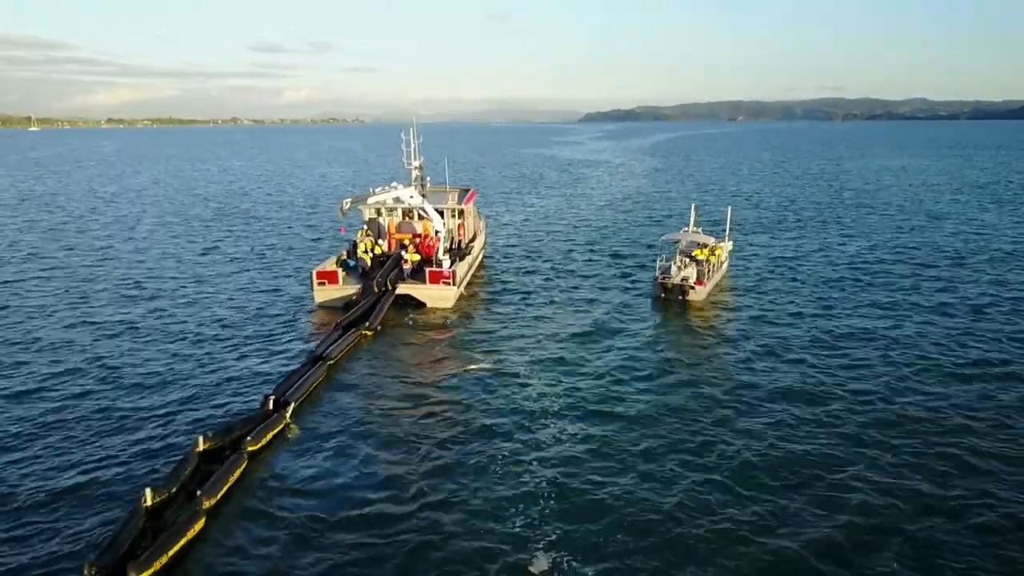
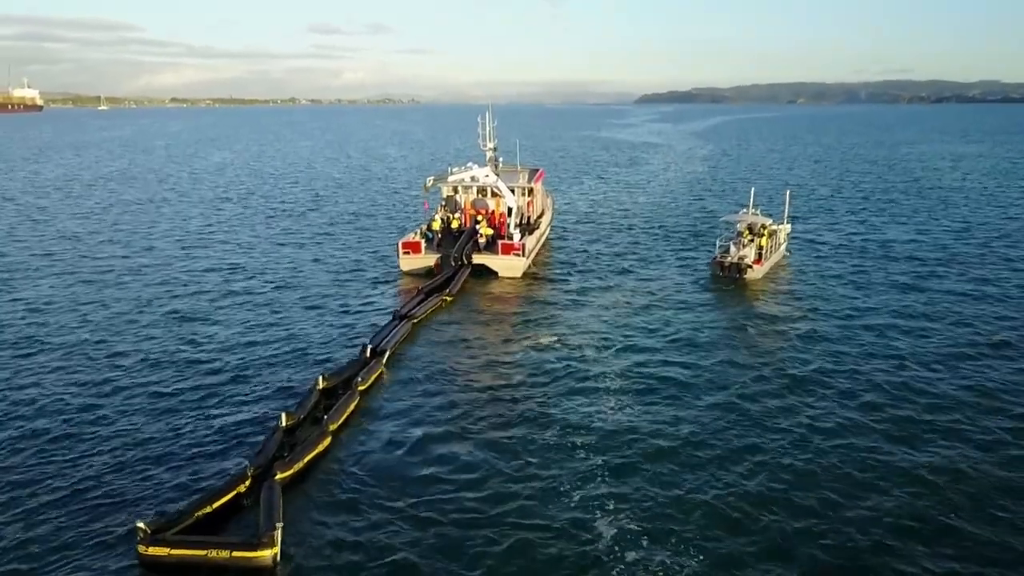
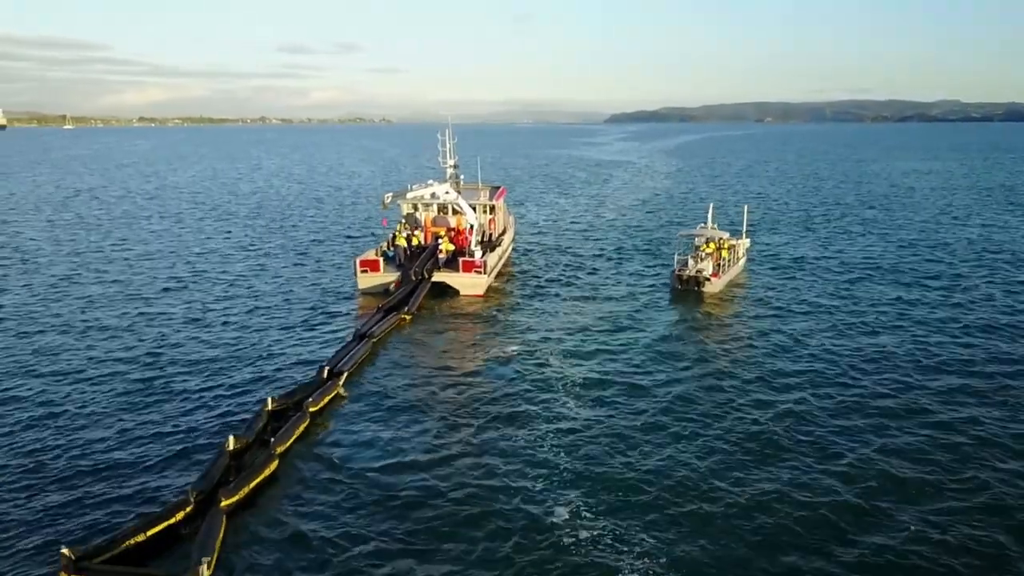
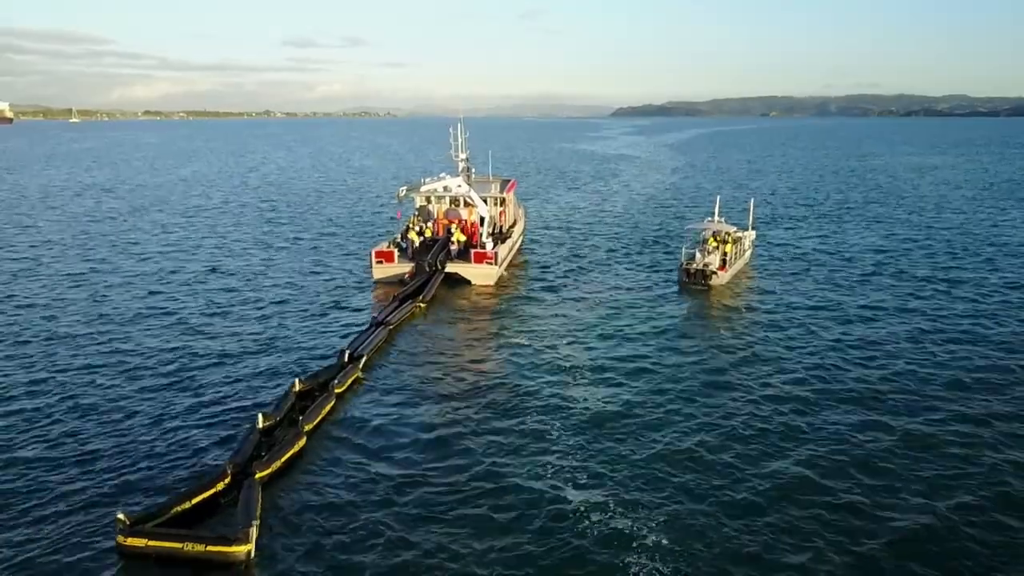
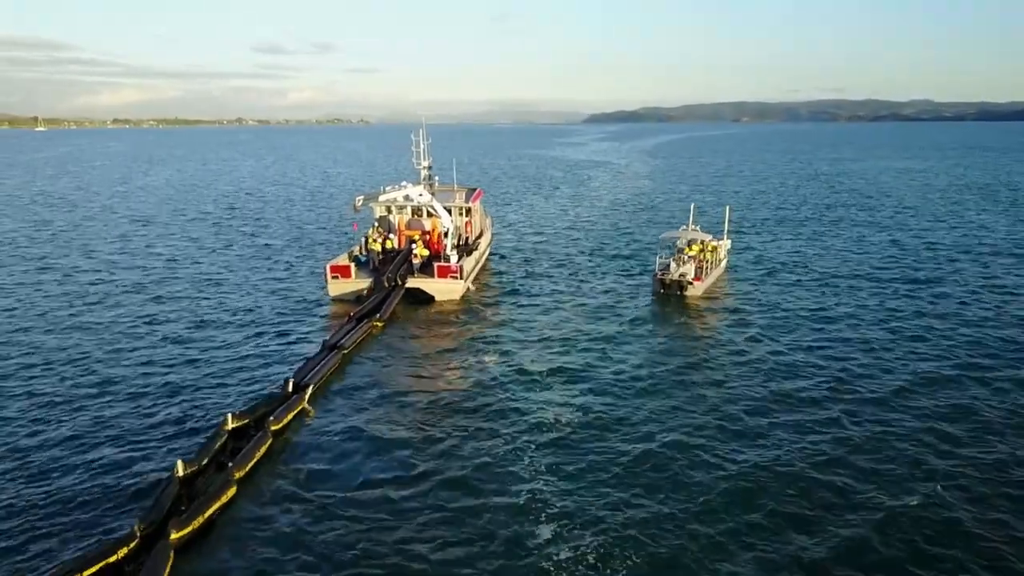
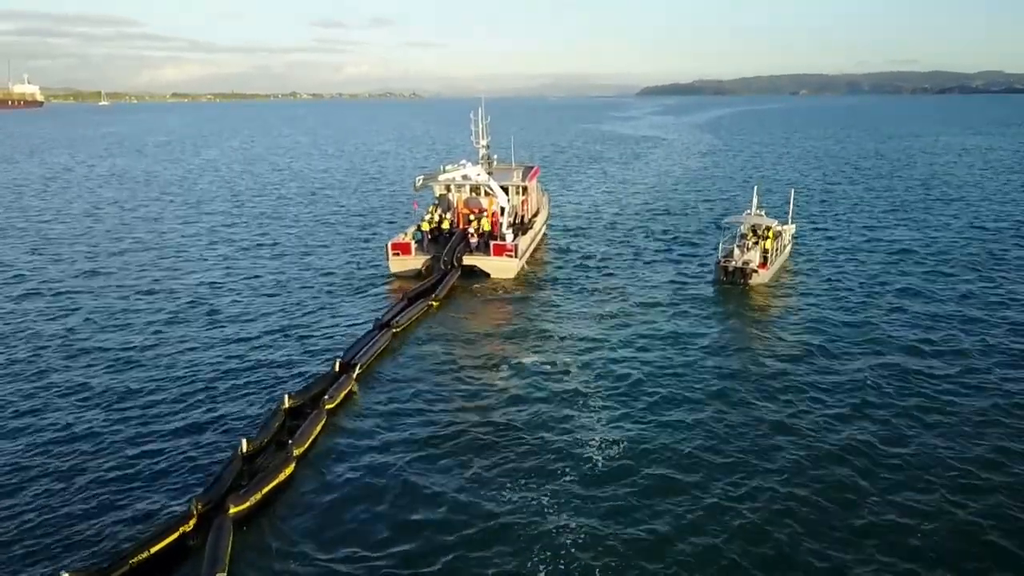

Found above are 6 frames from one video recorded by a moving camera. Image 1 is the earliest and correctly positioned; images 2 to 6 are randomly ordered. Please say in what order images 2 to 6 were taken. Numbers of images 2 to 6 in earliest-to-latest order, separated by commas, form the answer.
5, 3, 4, 2, 6
